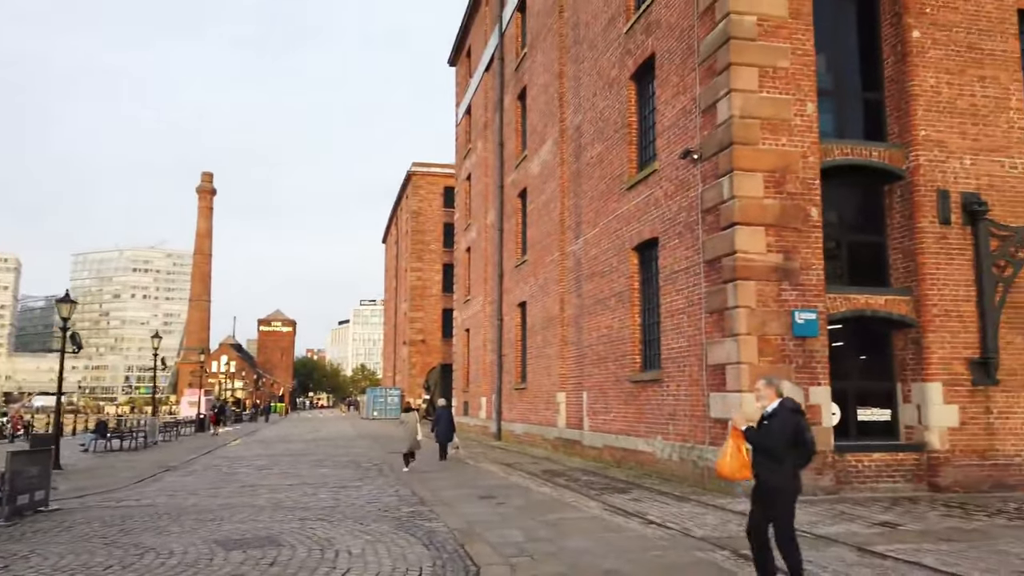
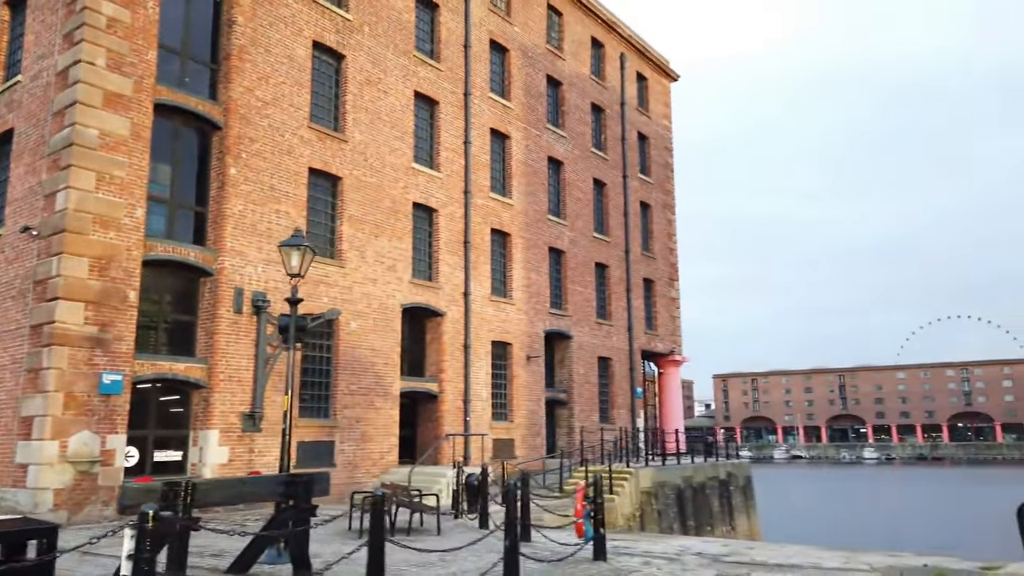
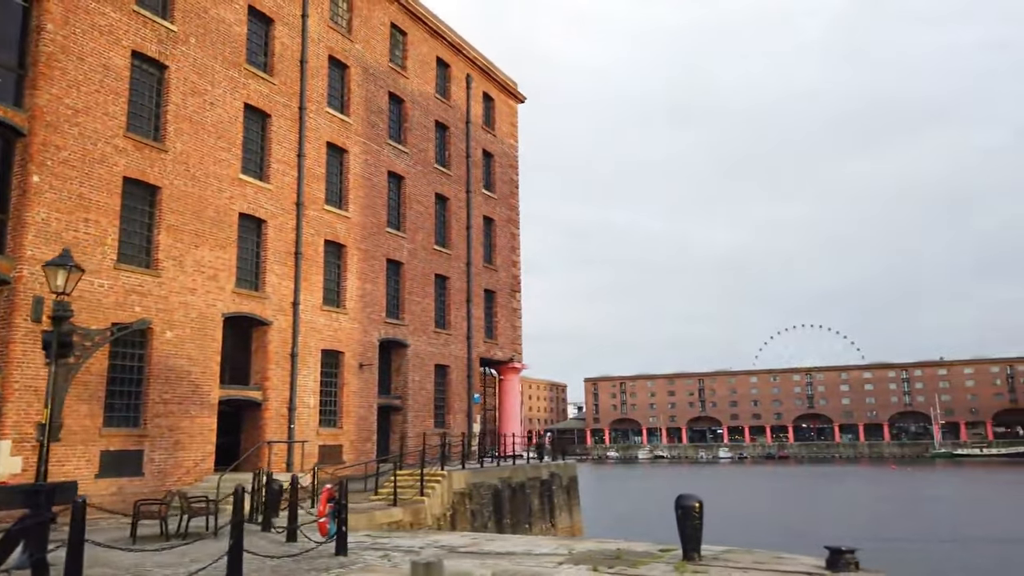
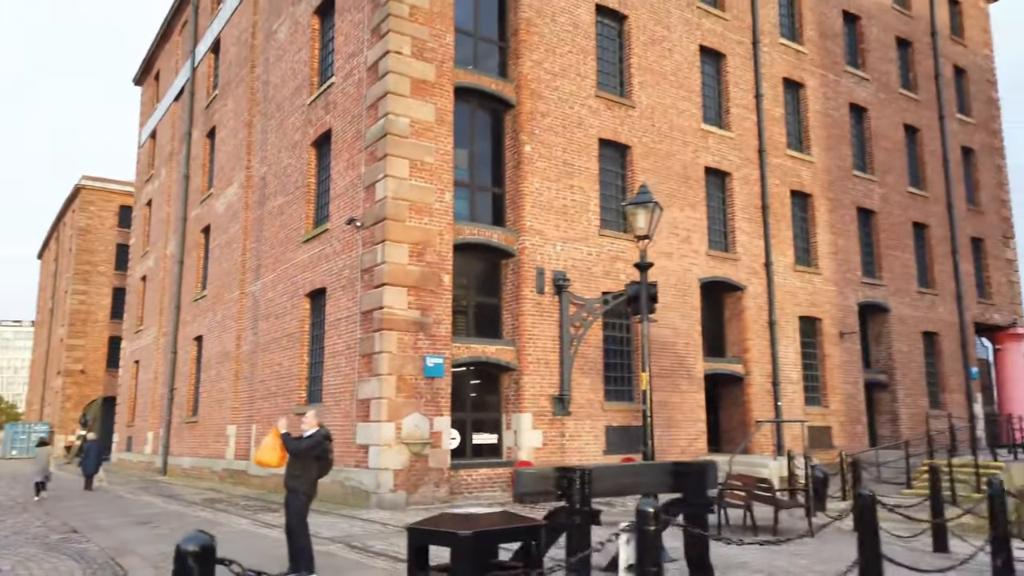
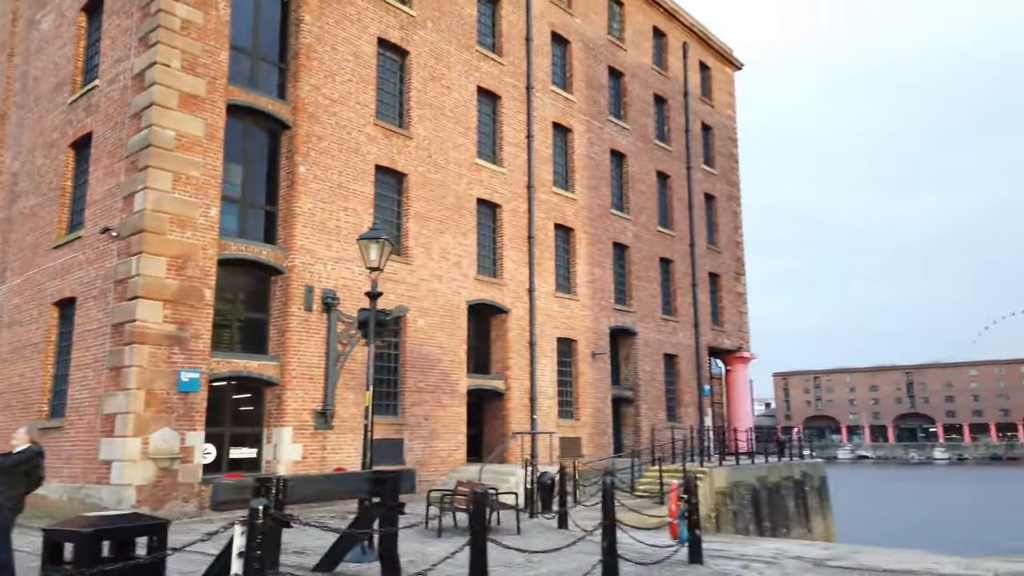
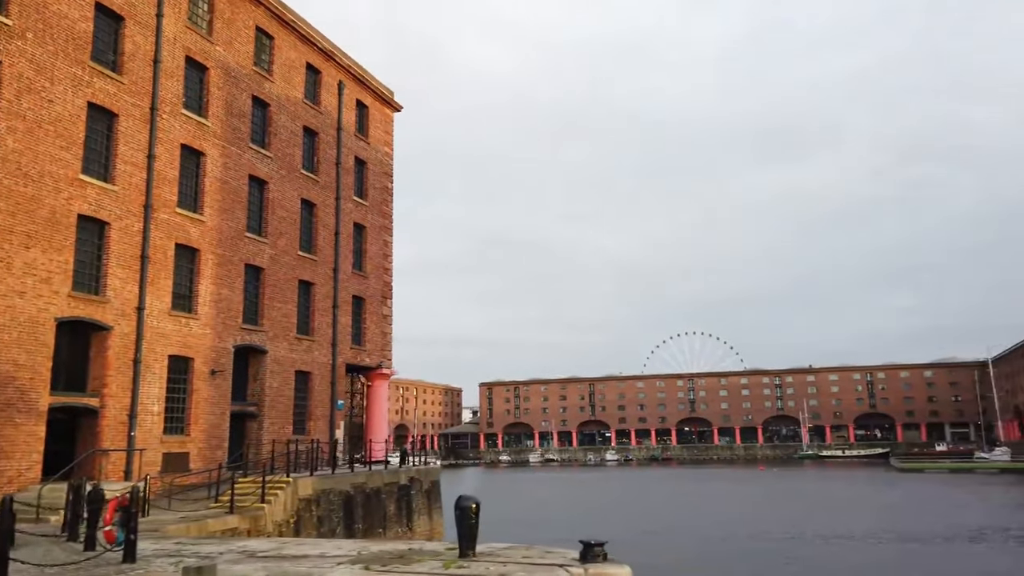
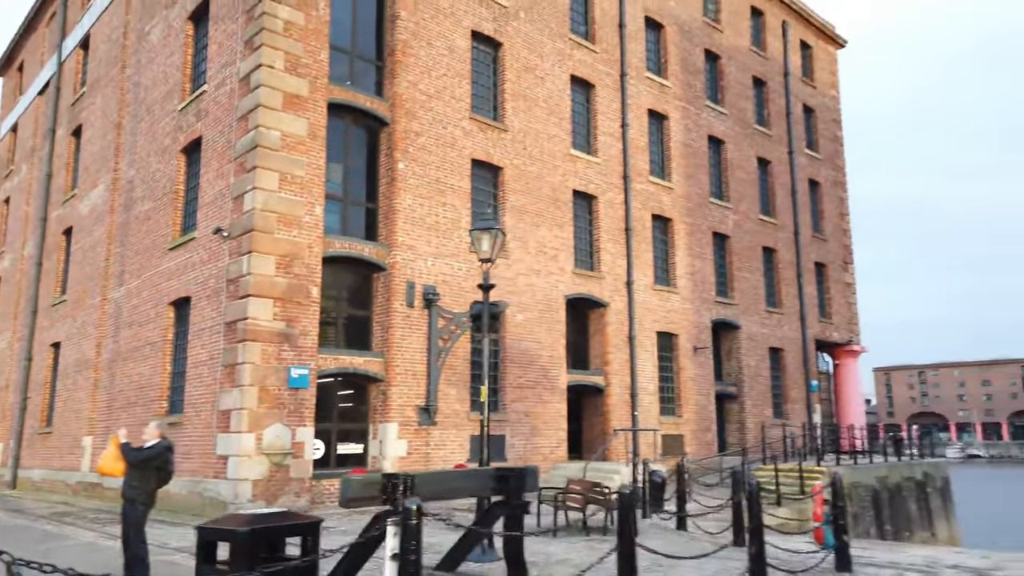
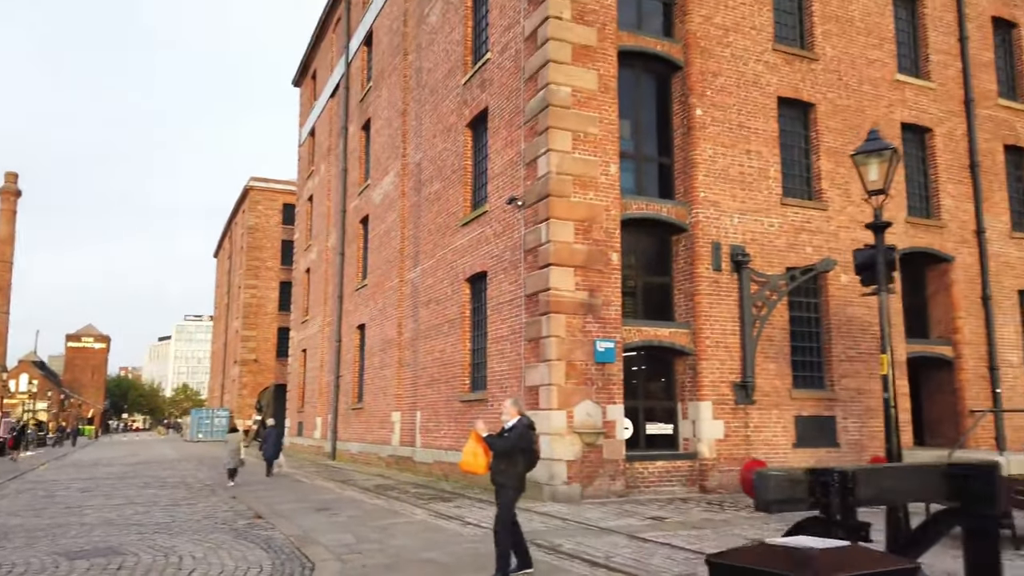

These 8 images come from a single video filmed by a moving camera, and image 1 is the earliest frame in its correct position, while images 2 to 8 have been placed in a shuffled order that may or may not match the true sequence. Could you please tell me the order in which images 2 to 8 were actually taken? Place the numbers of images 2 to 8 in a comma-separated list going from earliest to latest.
8, 4, 7, 5, 2, 3, 6
